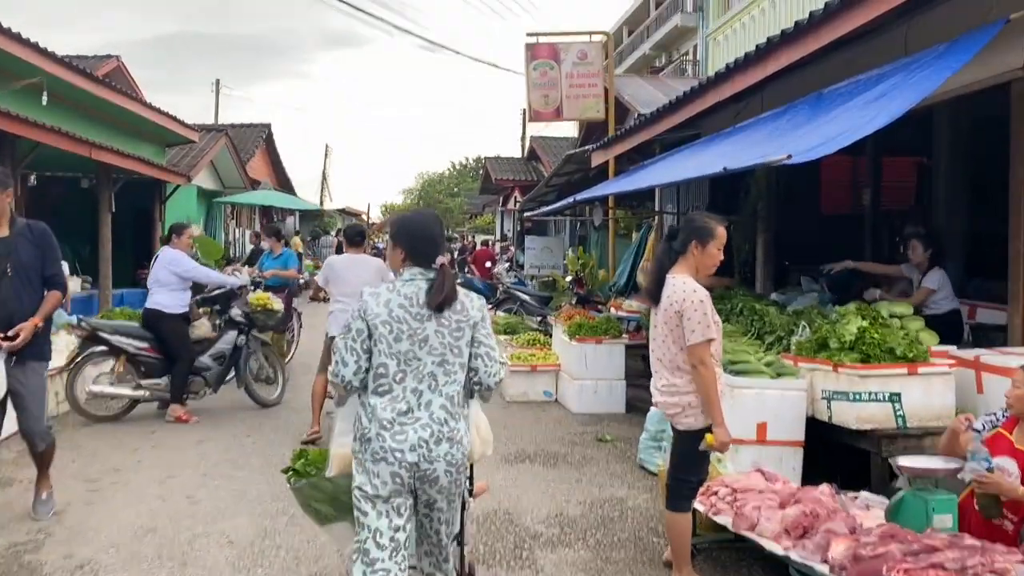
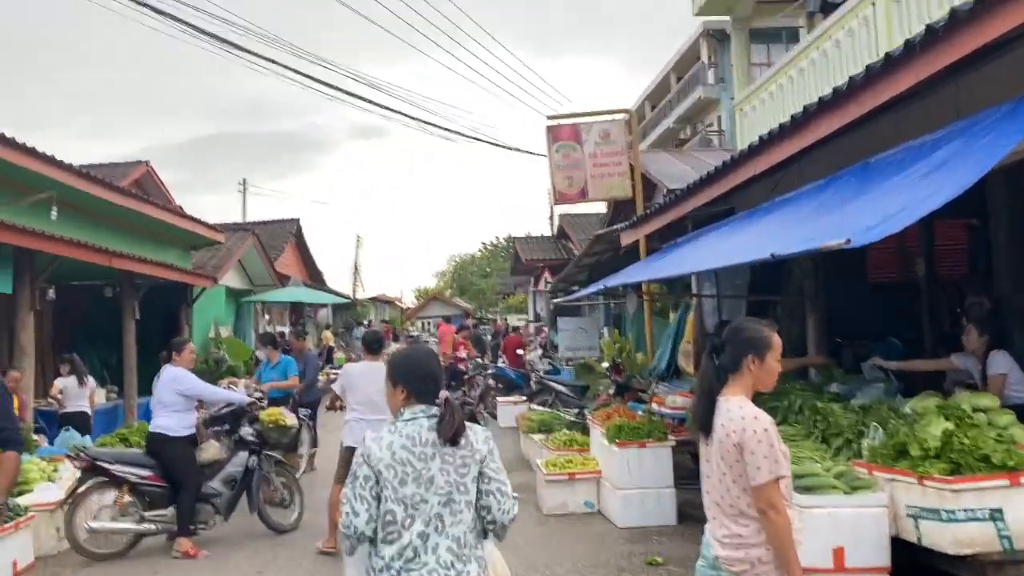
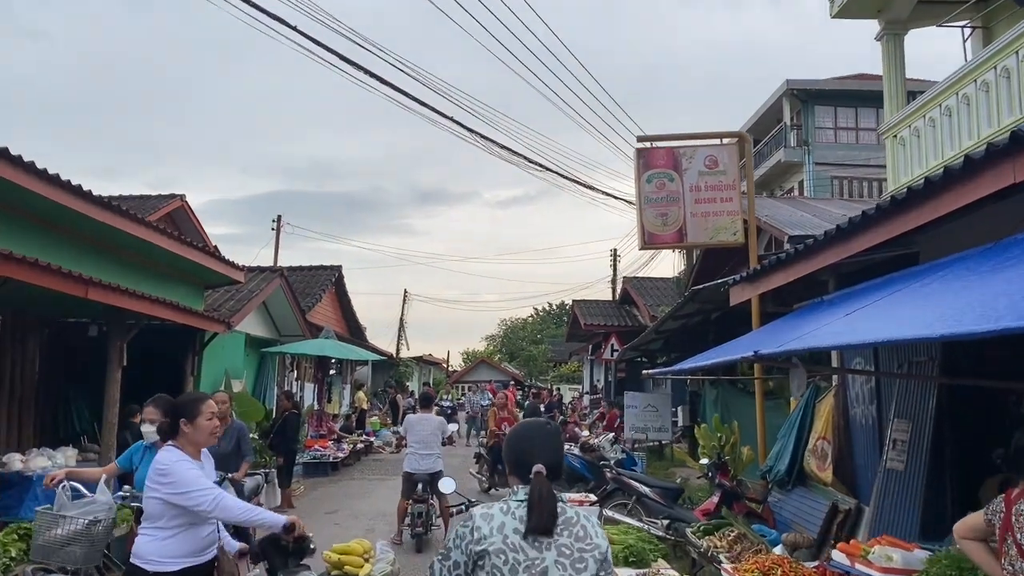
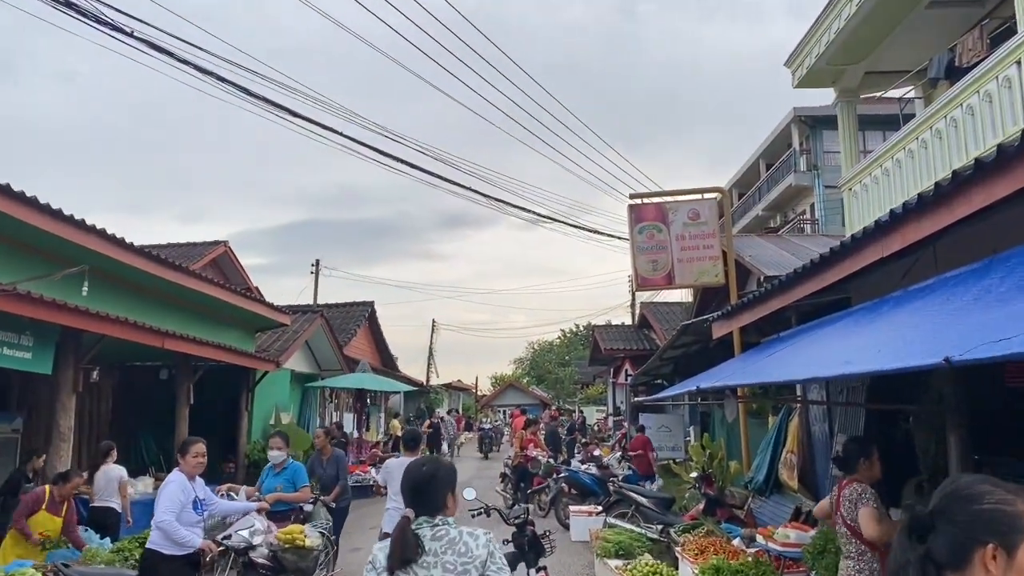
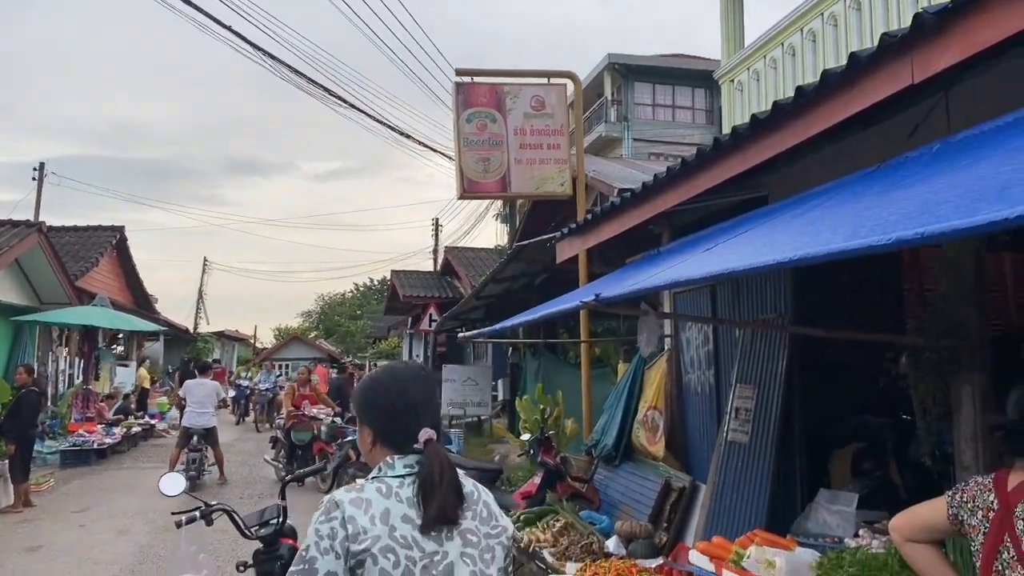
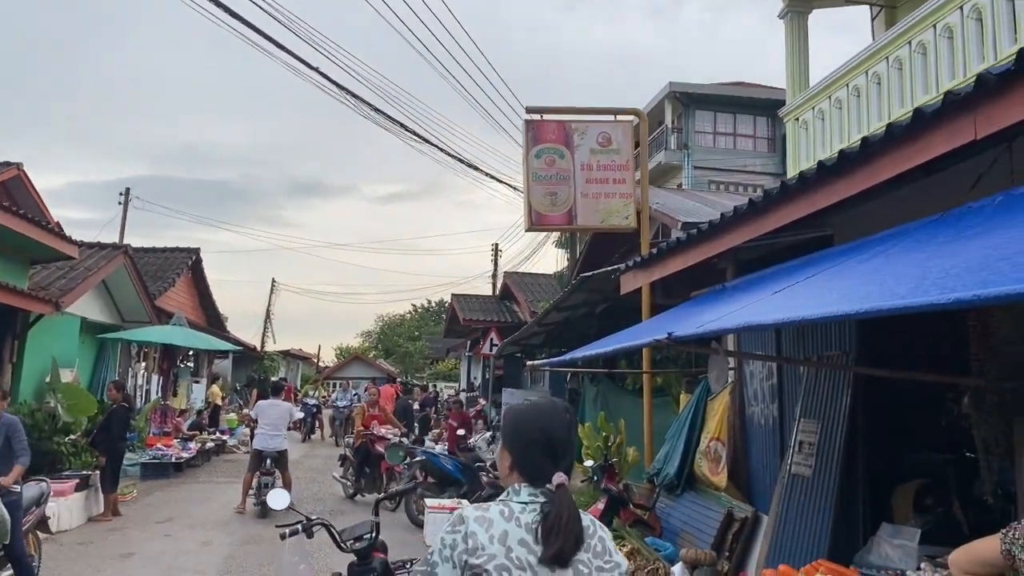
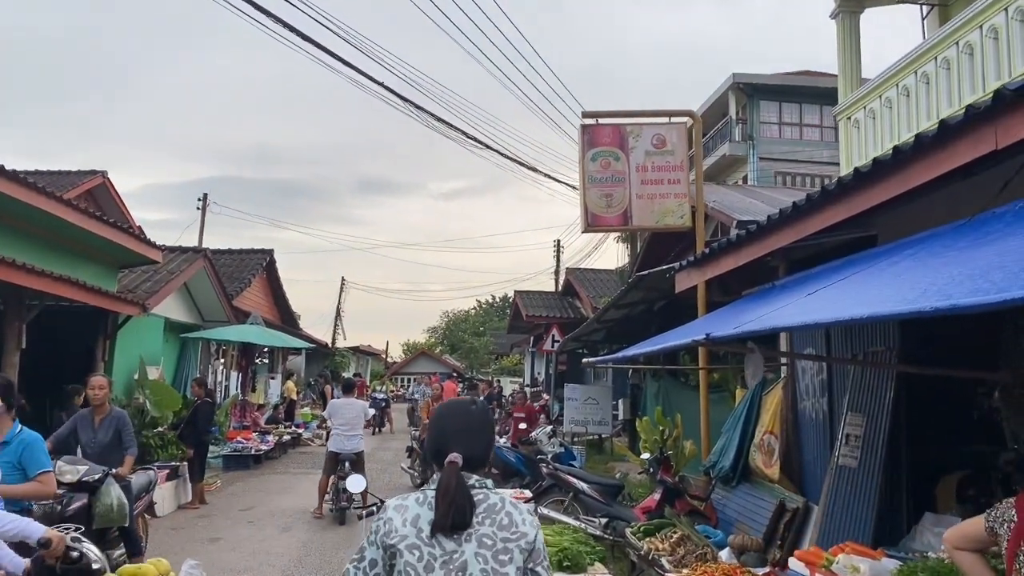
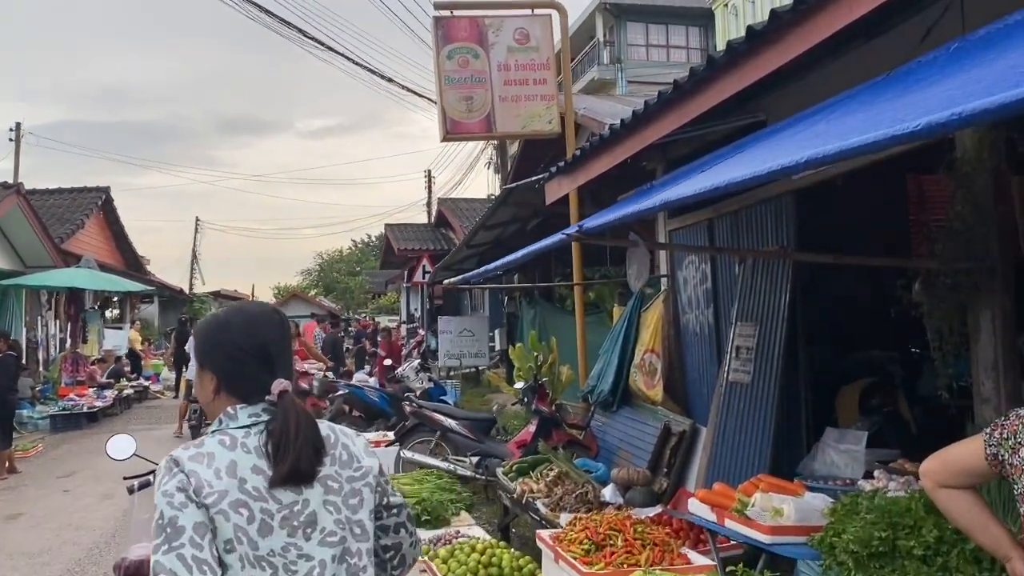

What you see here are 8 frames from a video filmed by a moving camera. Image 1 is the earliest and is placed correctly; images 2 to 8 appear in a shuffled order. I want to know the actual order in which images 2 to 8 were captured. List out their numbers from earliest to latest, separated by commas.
2, 4, 3, 7, 6, 5, 8
